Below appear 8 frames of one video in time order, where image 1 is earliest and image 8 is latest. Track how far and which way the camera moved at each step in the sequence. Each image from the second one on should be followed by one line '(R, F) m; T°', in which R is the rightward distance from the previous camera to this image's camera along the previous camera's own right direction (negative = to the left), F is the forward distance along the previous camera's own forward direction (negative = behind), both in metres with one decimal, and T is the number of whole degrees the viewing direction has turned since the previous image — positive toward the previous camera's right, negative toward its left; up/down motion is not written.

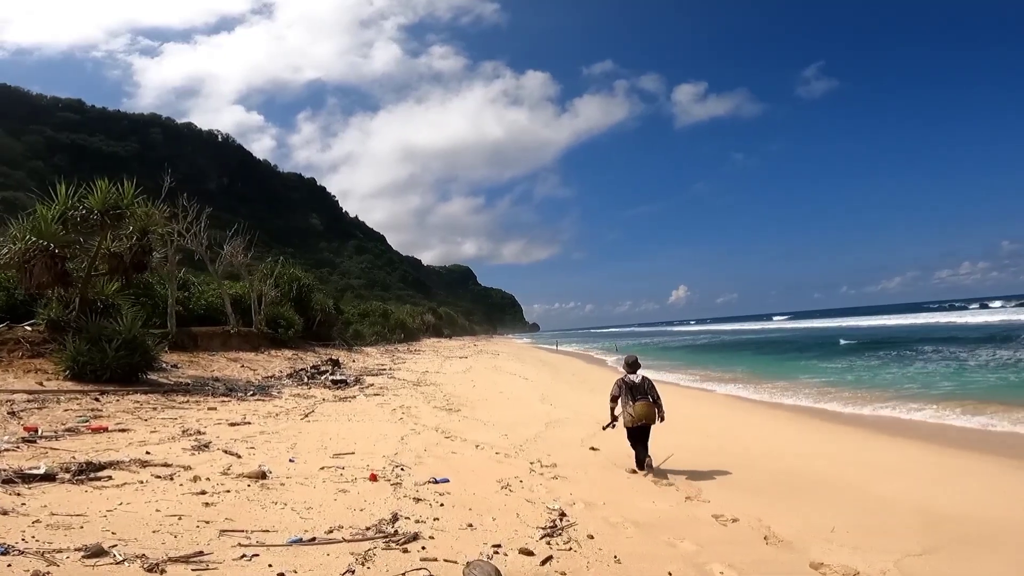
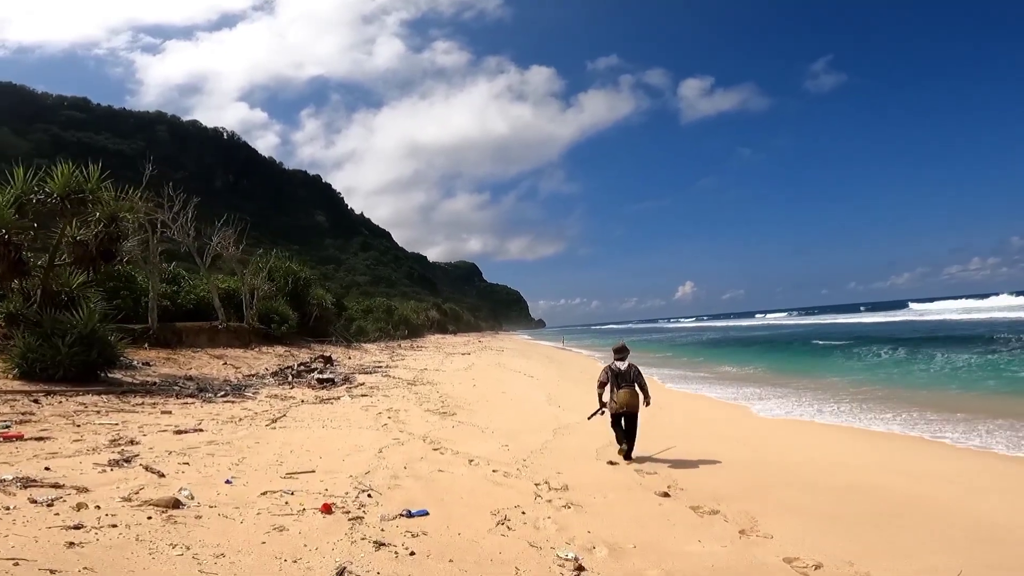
(+0.1, +1.1) m; -1°
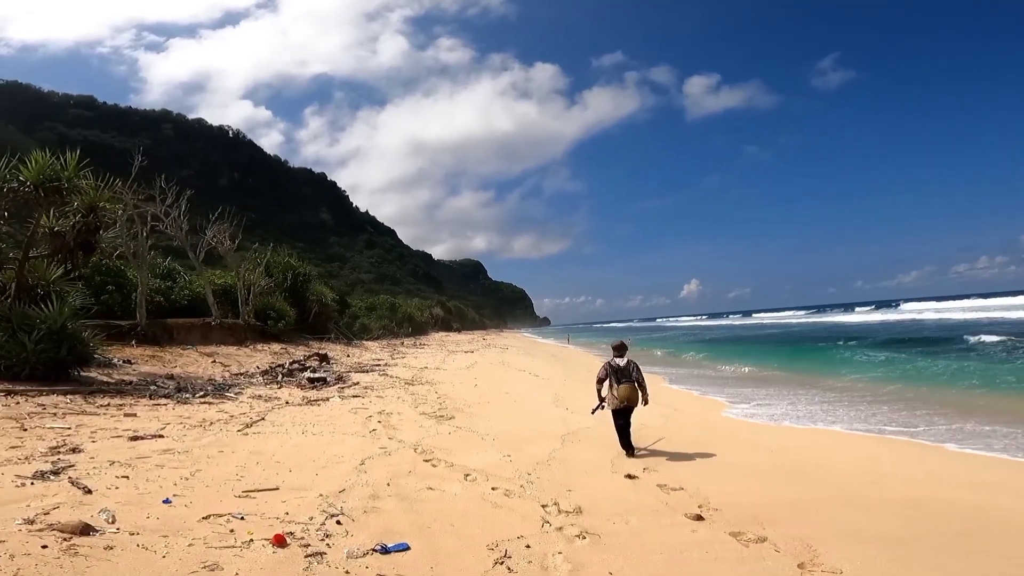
(0.0, +0.7) m; -1°
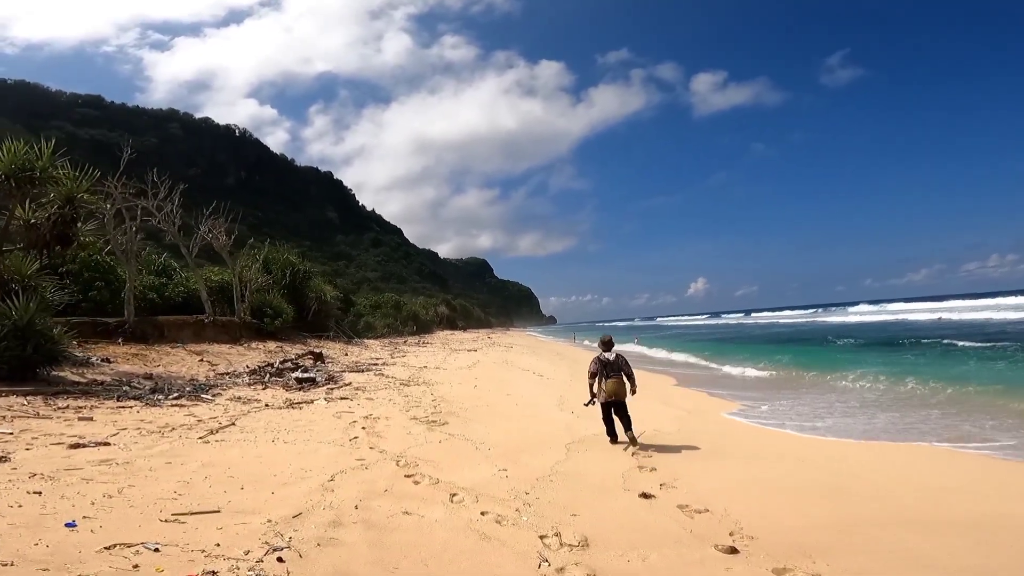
(+0.1, +0.7) m; -1°
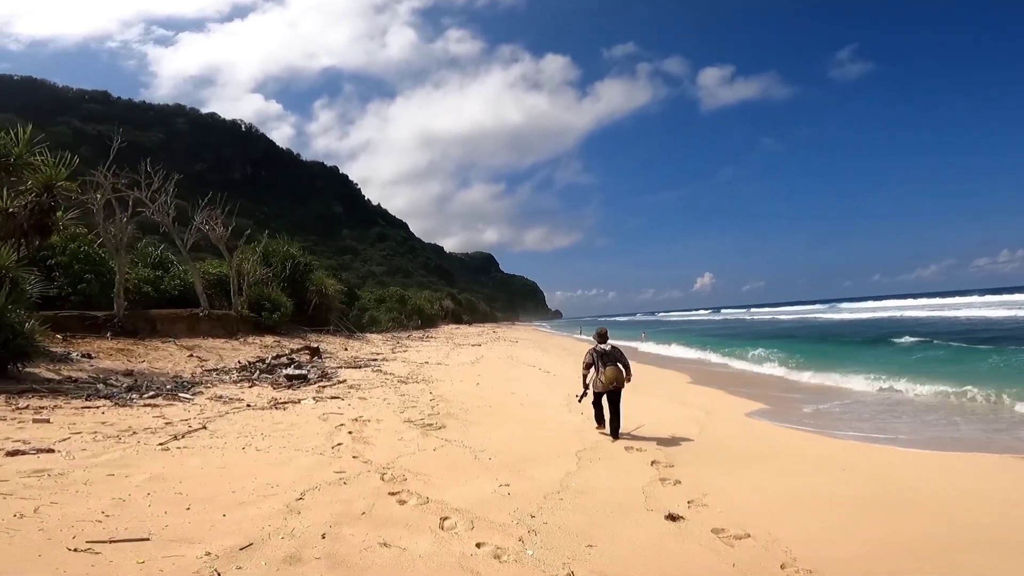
(0.0, +0.6) m; -1°
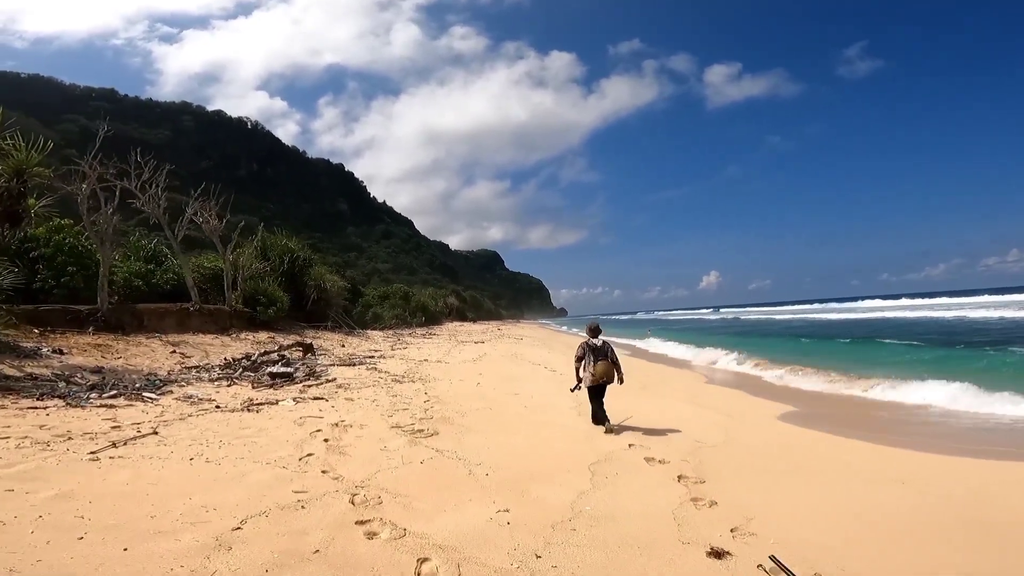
(0.0, +0.7) m; -1°
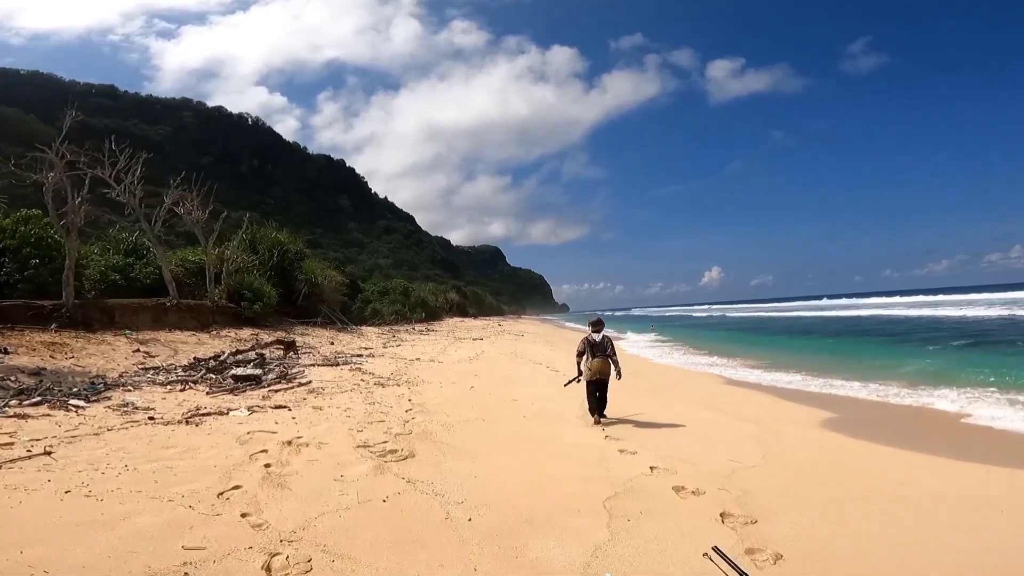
(+0.1, +1.0) m; 0°
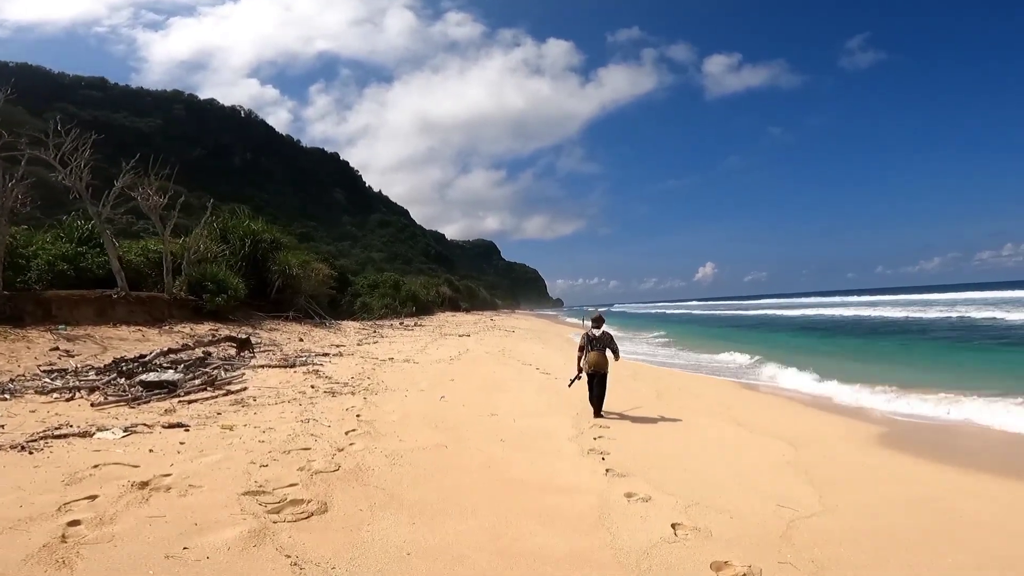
(+0.2, +1.3) m; +1°
